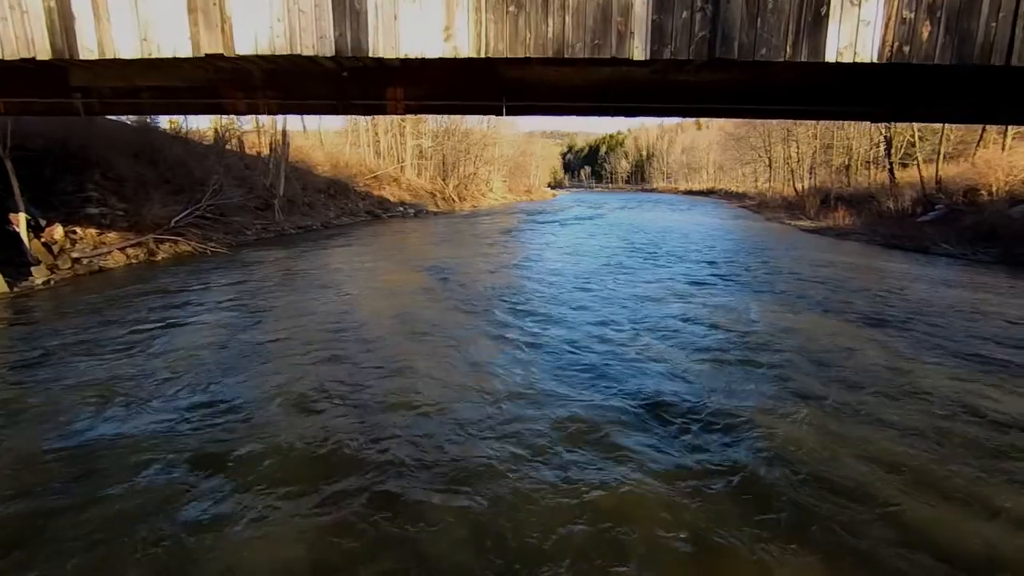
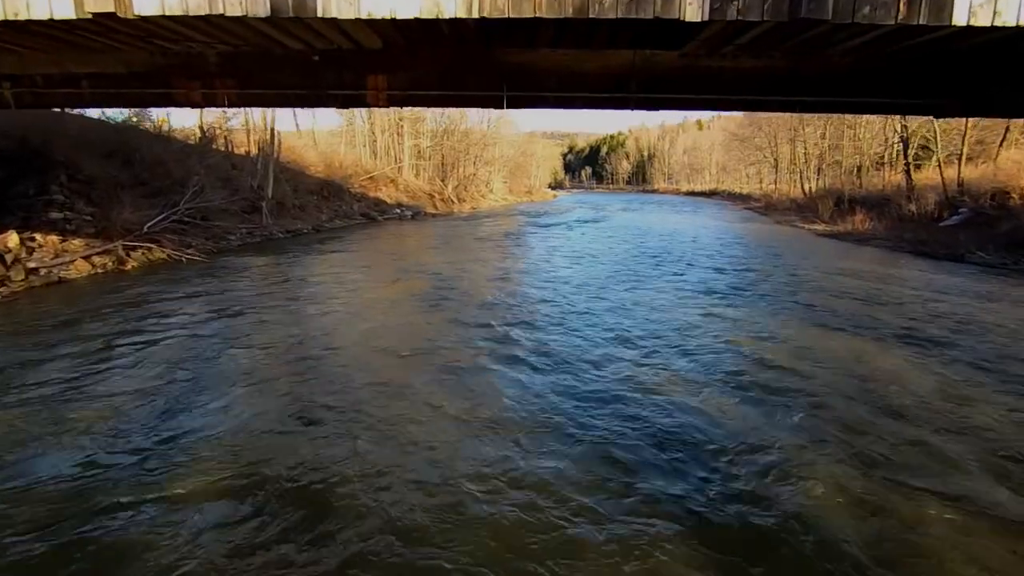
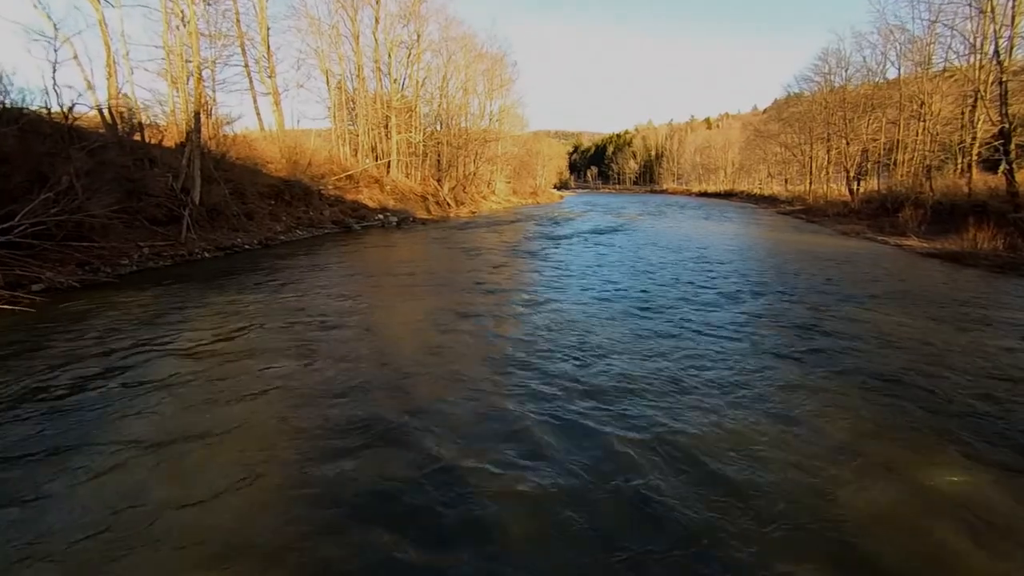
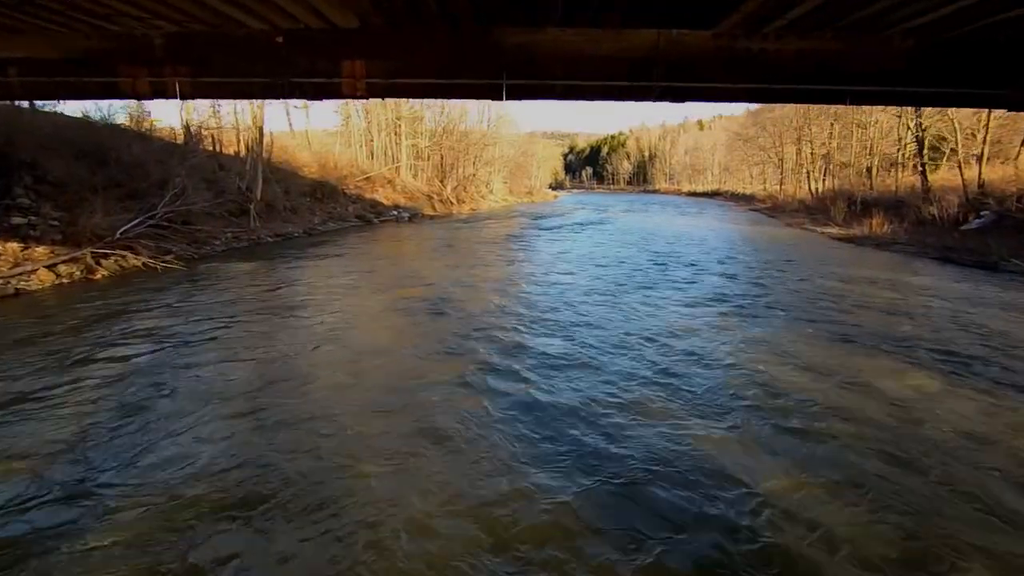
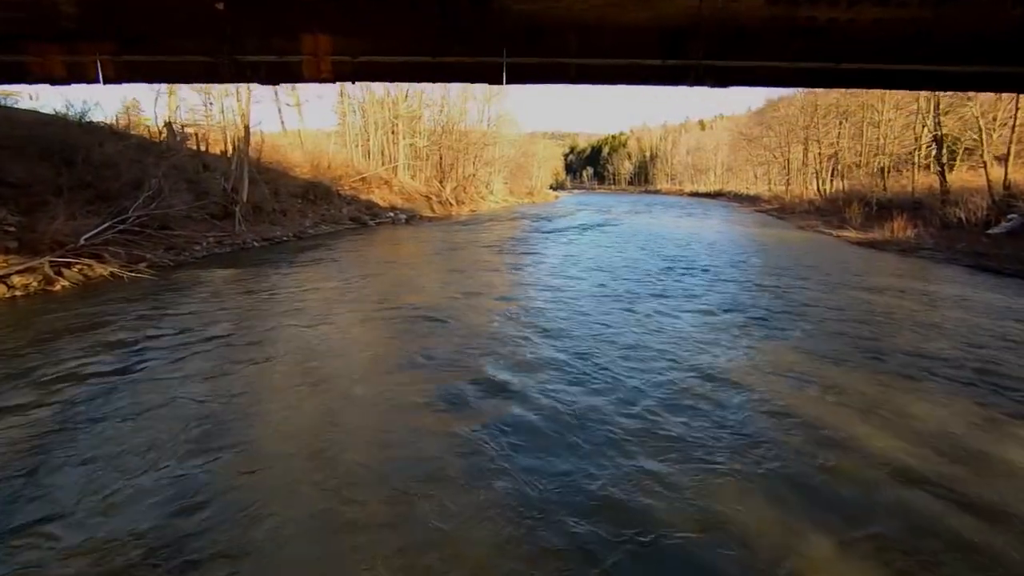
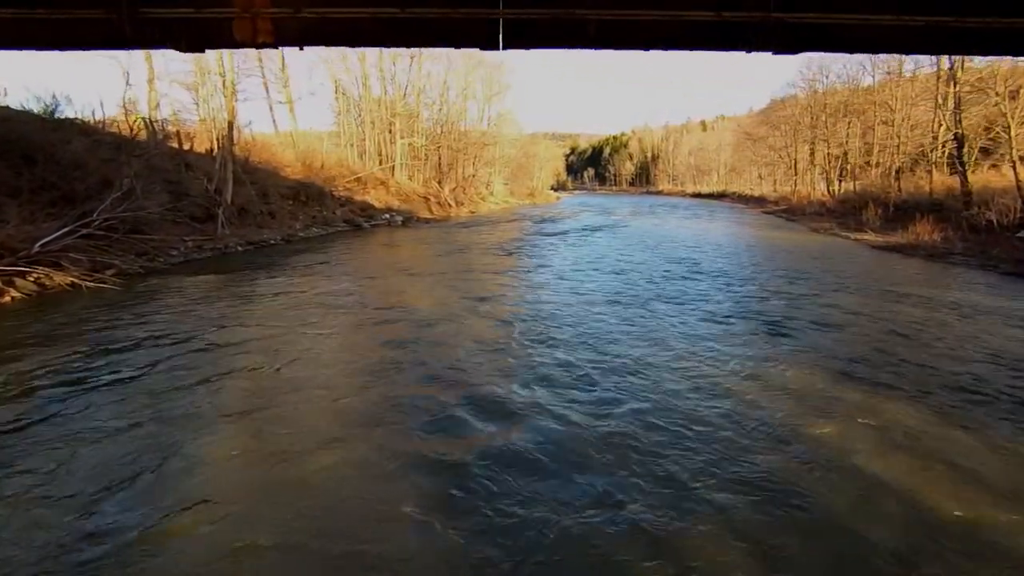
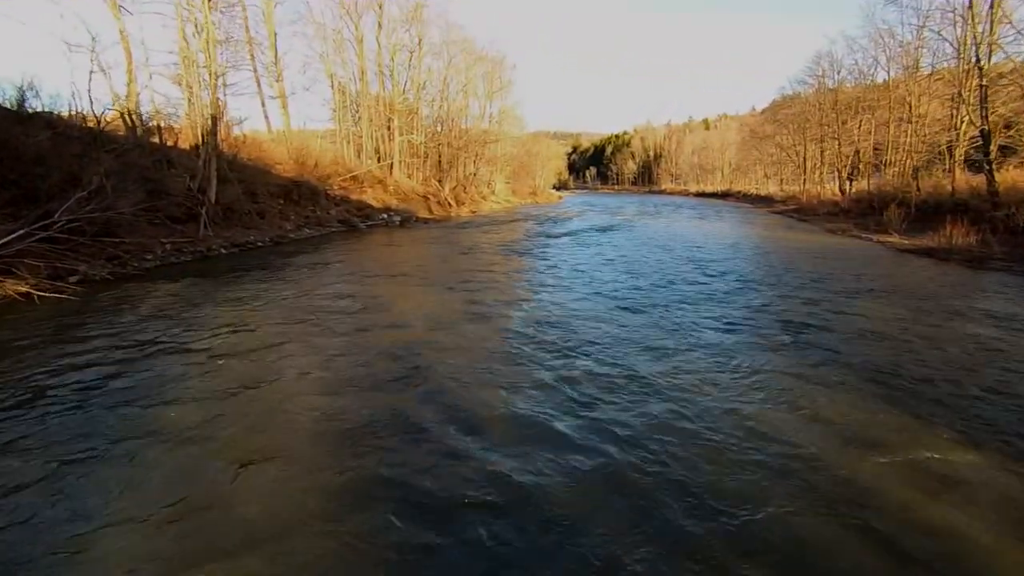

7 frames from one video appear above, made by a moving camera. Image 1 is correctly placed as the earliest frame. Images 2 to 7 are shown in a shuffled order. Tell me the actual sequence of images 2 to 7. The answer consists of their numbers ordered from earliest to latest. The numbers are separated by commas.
2, 4, 5, 6, 7, 3
